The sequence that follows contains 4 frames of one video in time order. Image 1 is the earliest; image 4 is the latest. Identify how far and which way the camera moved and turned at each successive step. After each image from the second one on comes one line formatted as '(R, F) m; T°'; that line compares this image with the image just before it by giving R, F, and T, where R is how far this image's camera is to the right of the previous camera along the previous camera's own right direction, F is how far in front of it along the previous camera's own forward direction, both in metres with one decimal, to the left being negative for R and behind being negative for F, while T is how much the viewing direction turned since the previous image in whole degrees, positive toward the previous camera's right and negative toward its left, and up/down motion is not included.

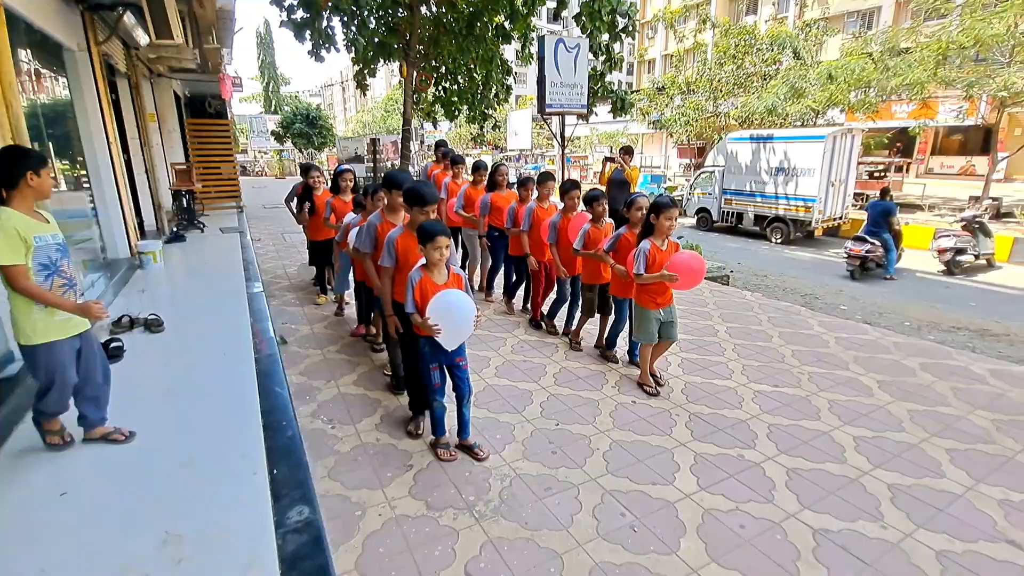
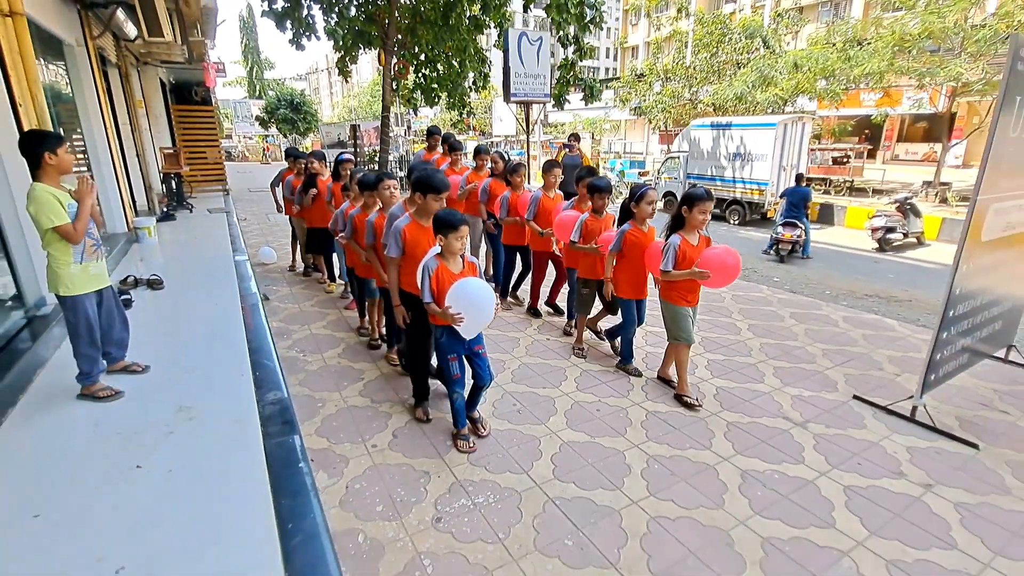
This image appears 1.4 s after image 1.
(-0.2, +0.5) m; +2°
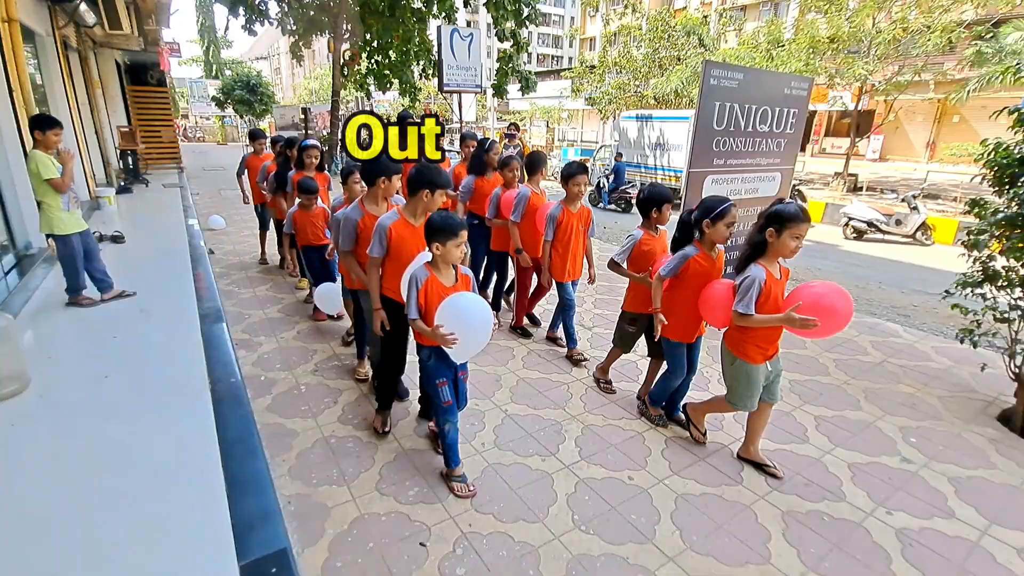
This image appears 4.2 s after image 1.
(+0.1, -0.4) m; +4°
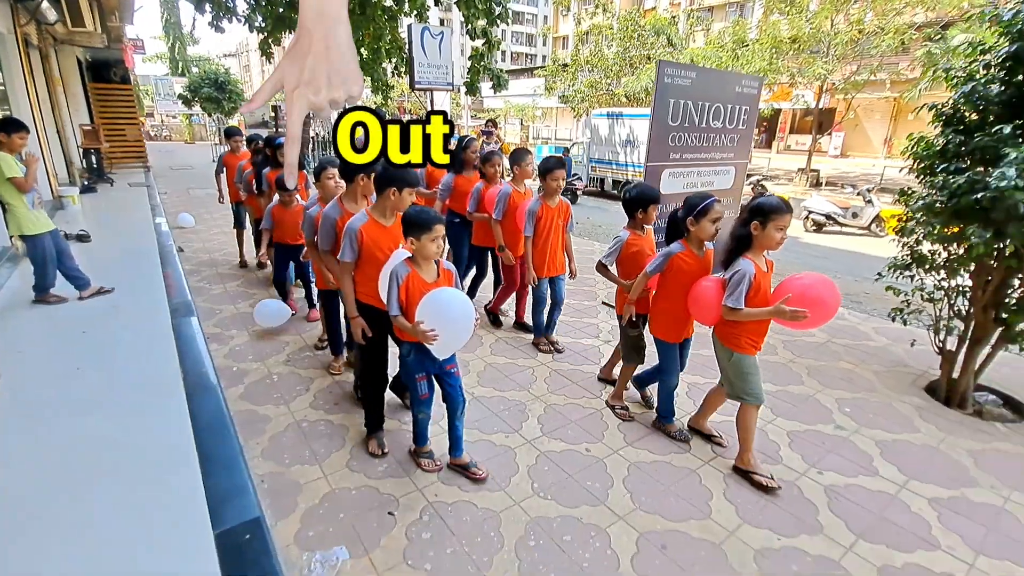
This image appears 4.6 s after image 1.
(+0.1, -0.1) m; +3°
